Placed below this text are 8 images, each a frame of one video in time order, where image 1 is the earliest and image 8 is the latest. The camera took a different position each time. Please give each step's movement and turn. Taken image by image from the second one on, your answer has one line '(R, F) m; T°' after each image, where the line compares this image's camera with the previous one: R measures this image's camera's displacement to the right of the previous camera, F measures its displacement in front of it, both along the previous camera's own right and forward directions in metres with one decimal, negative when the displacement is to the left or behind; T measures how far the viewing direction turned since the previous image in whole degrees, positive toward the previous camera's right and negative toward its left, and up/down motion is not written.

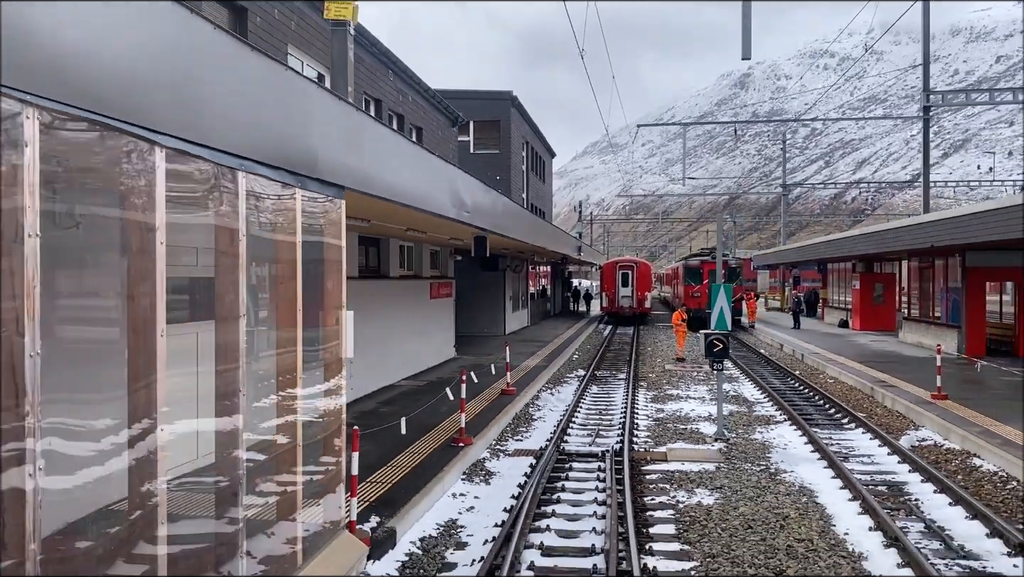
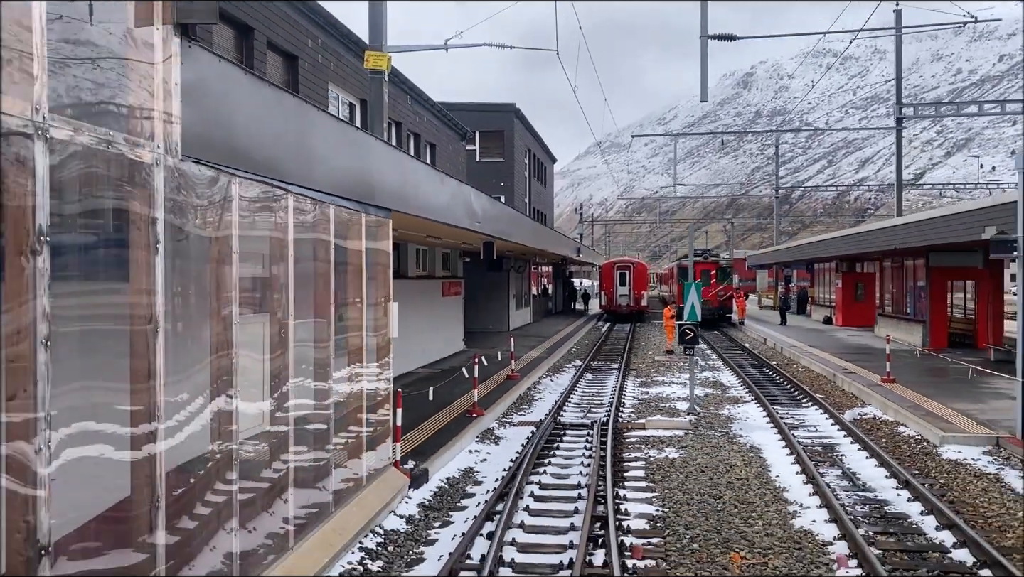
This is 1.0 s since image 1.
(0.0, -1.8) m; 0°
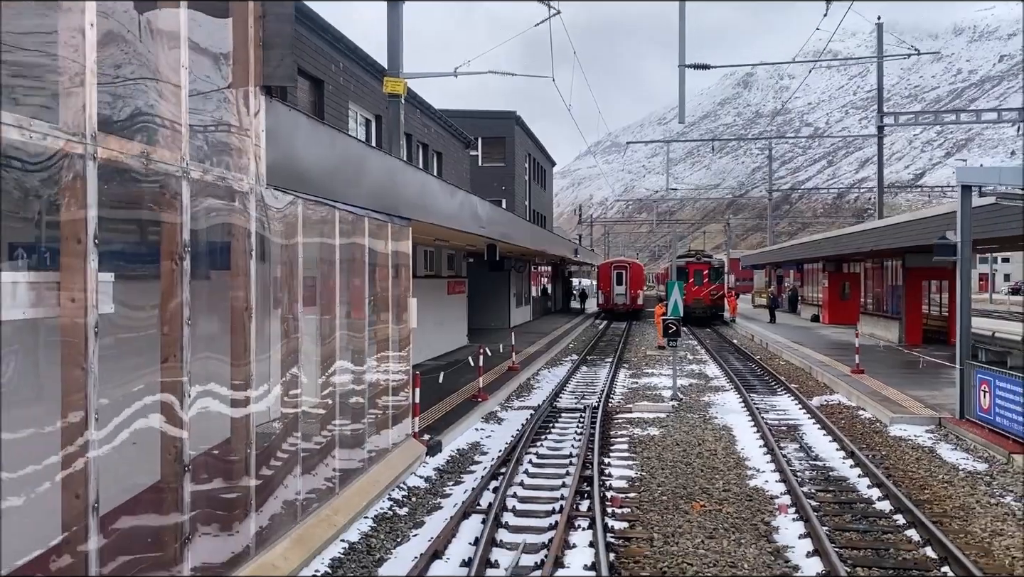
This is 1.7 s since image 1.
(0.0, -1.3) m; 0°
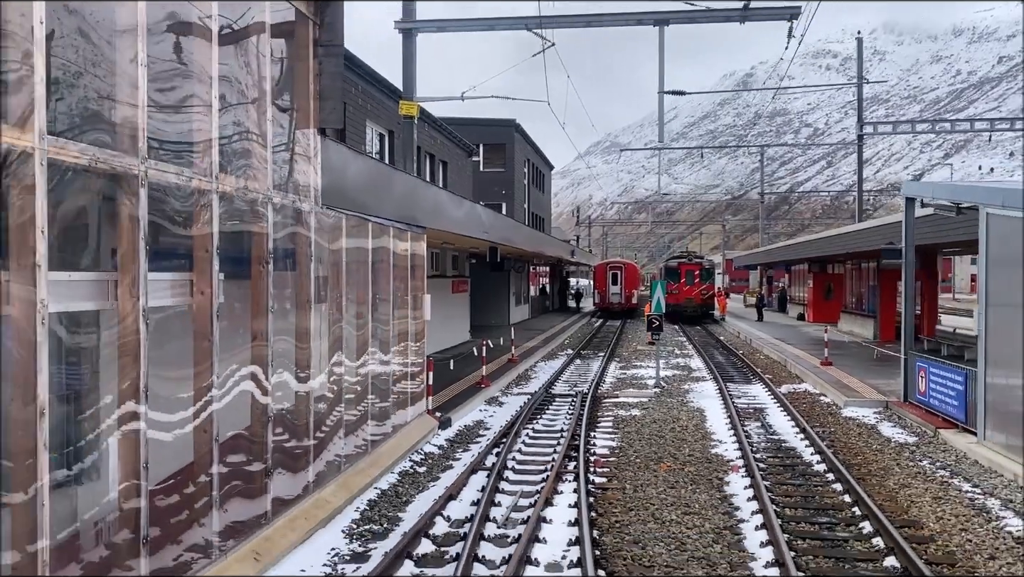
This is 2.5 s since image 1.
(0.0, -1.5) m; 0°
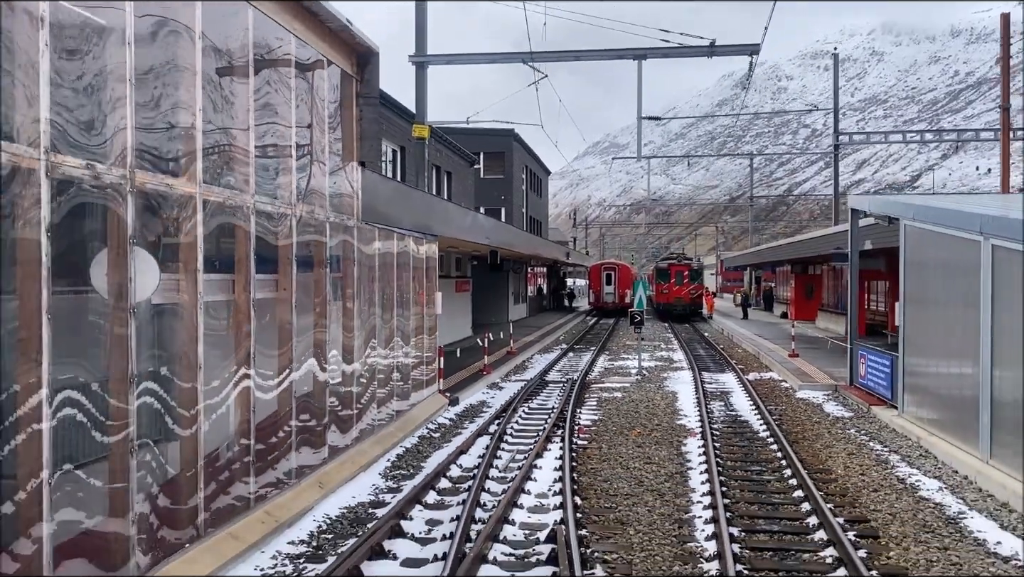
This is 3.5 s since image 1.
(0.0, -1.8) m; 0°
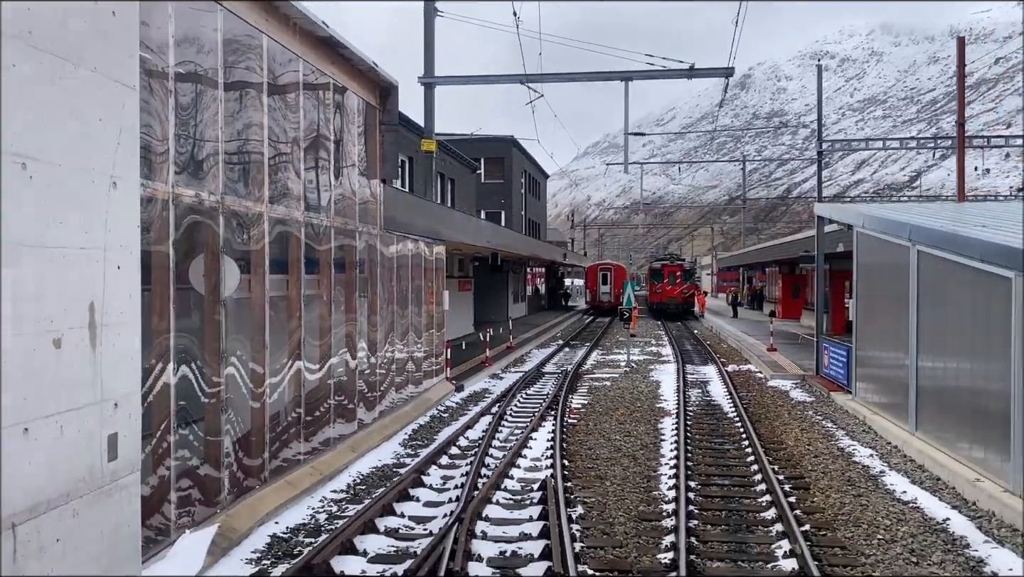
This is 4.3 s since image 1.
(0.0, -1.5) m; 0°
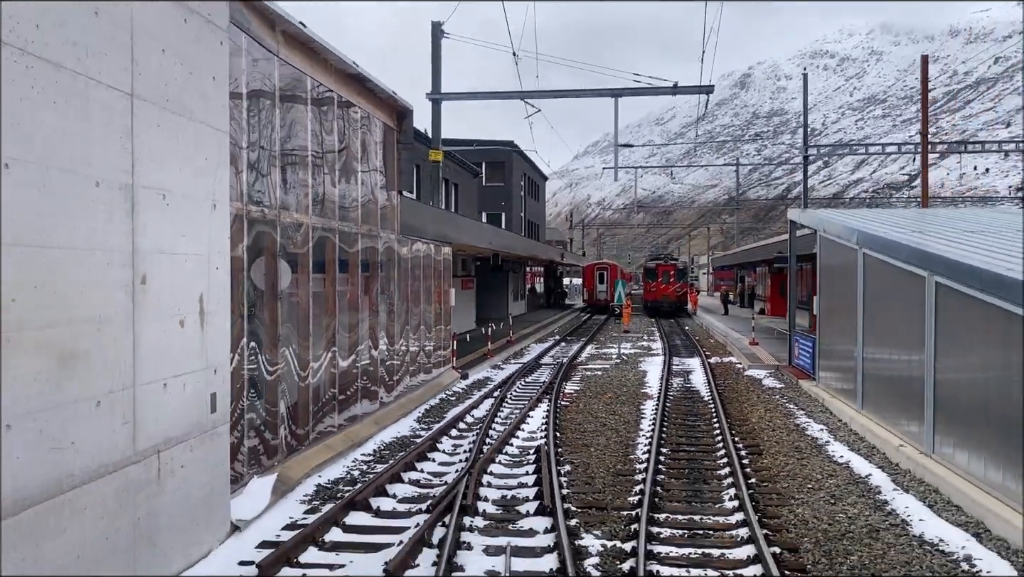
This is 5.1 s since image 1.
(0.0, -1.5) m; 0°
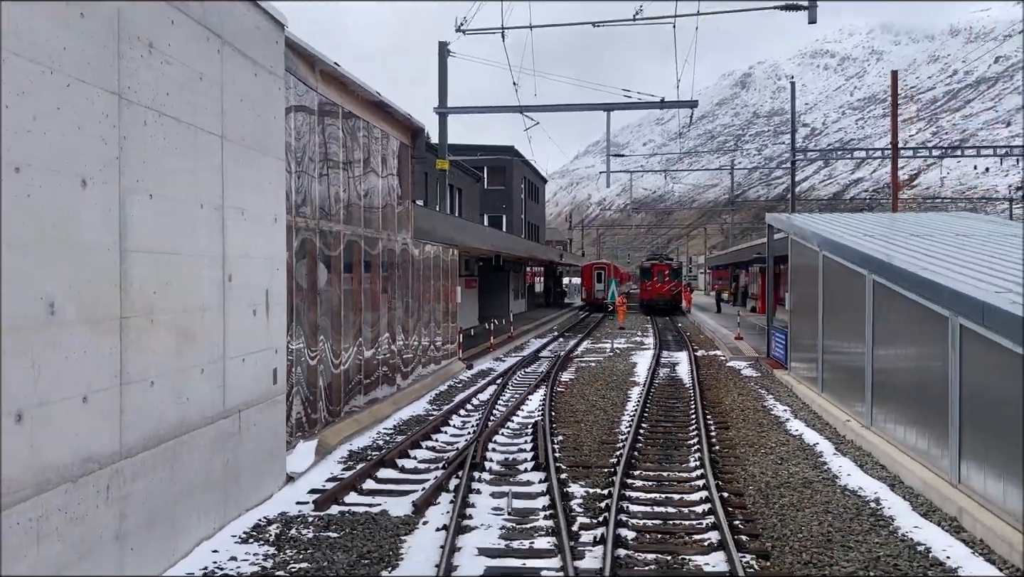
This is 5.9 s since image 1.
(0.0, -1.5) m; 0°
